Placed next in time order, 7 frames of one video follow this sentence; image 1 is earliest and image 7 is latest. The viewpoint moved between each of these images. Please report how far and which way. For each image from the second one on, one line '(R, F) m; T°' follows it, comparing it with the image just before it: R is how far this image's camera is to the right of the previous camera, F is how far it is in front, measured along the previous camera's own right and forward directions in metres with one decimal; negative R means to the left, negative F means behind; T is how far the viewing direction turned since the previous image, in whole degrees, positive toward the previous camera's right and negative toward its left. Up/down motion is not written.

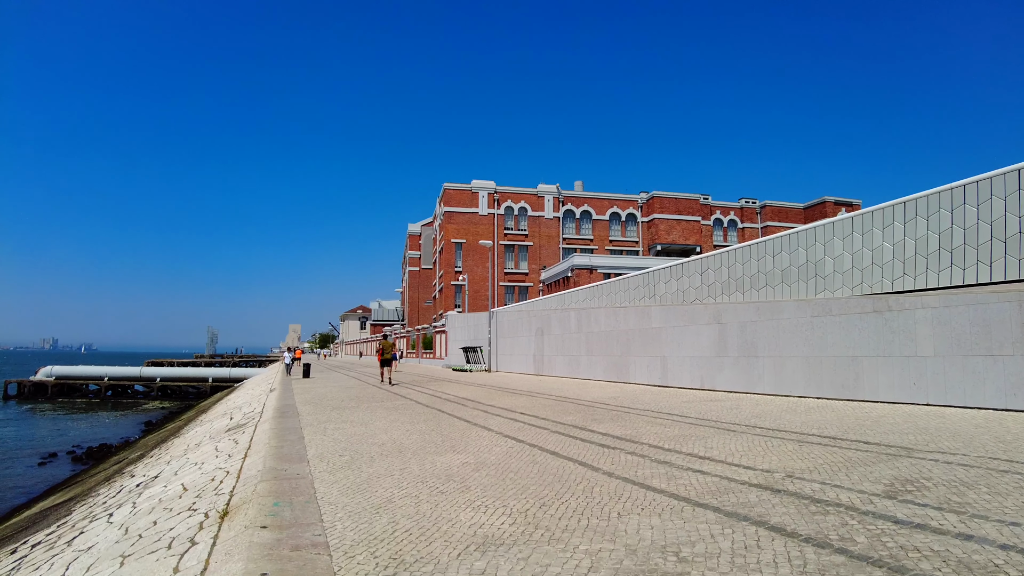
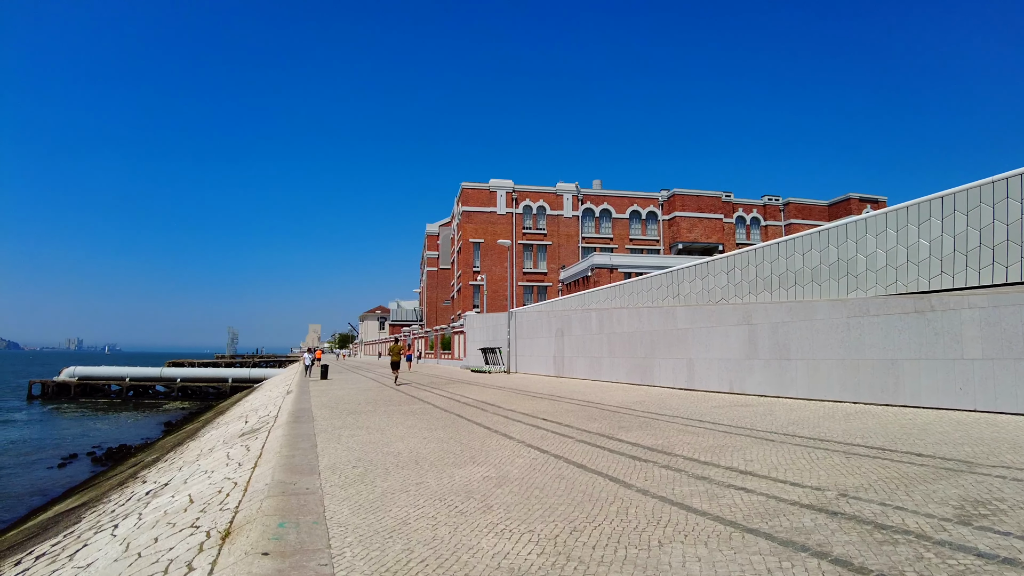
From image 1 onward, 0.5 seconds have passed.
(-0.1, +0.5) m; -2°
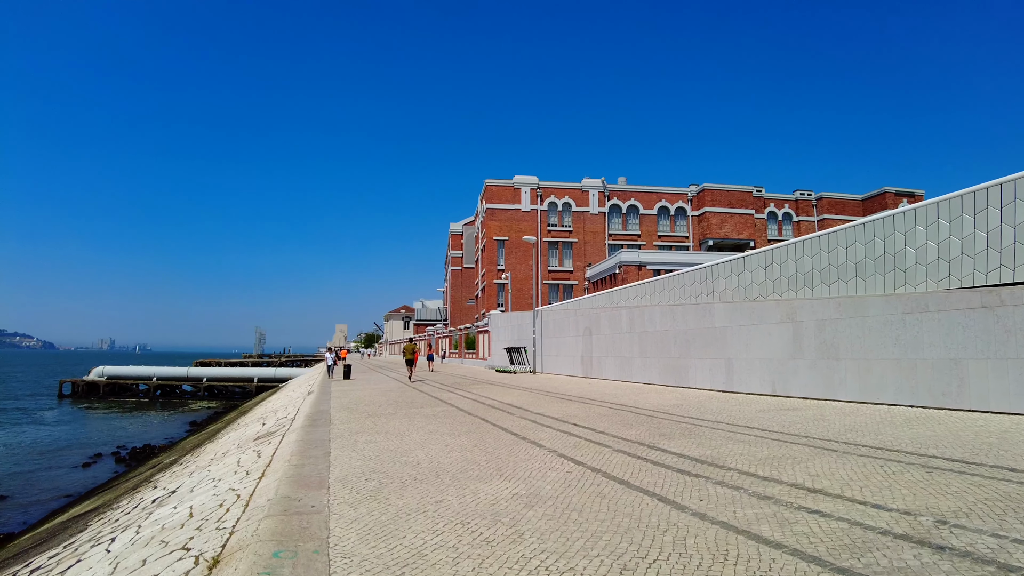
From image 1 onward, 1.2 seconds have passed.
(-0.1, +0.9) m; -2°
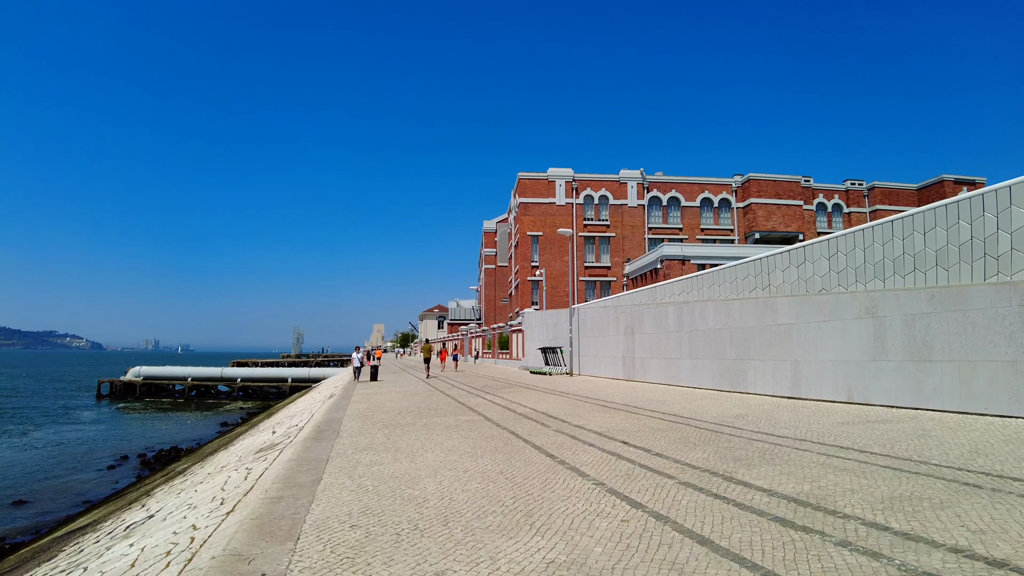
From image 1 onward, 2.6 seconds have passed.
(0.0, +1.8) m; -3°
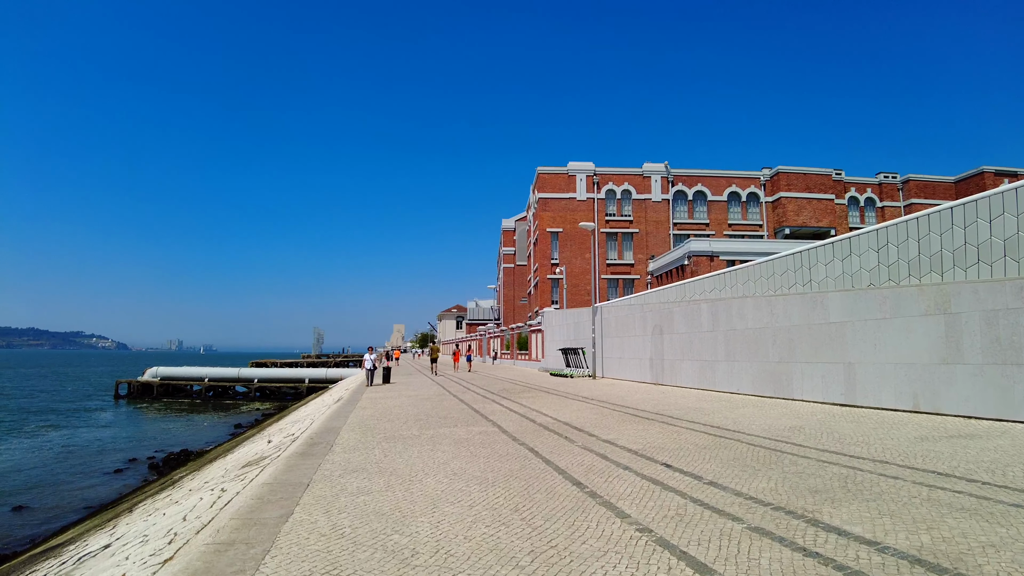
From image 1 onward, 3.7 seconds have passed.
(0.0, +1.5) m; -2°
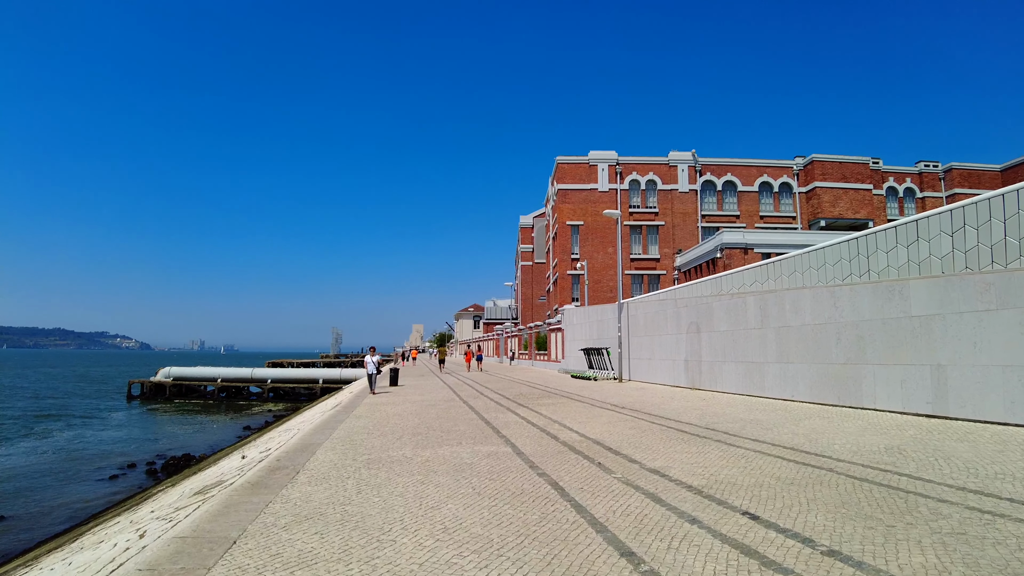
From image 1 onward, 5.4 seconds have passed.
(0.0, +2.2) m; -2°
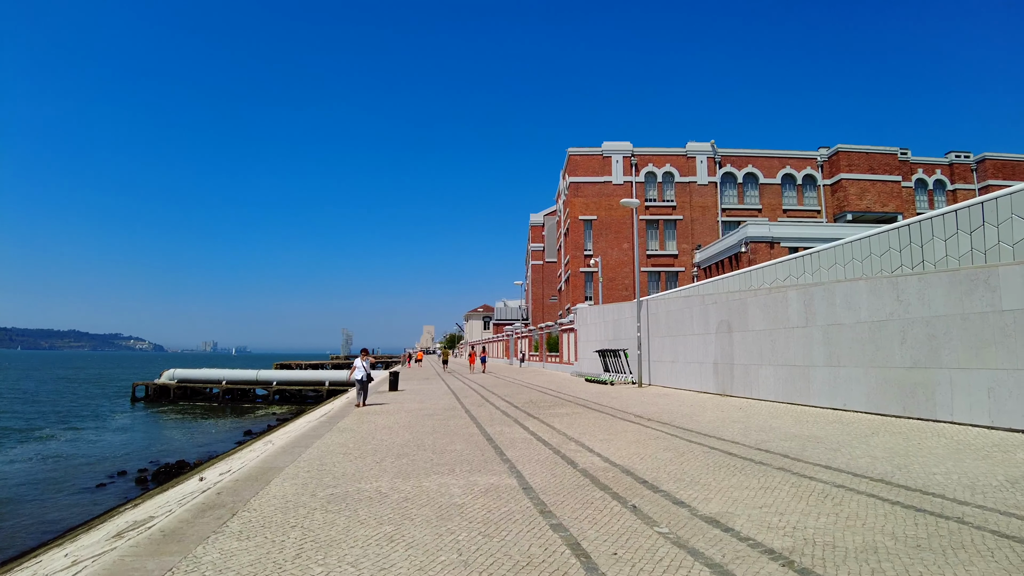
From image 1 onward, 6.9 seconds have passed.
(+0.1, +1.8) m; -1°
